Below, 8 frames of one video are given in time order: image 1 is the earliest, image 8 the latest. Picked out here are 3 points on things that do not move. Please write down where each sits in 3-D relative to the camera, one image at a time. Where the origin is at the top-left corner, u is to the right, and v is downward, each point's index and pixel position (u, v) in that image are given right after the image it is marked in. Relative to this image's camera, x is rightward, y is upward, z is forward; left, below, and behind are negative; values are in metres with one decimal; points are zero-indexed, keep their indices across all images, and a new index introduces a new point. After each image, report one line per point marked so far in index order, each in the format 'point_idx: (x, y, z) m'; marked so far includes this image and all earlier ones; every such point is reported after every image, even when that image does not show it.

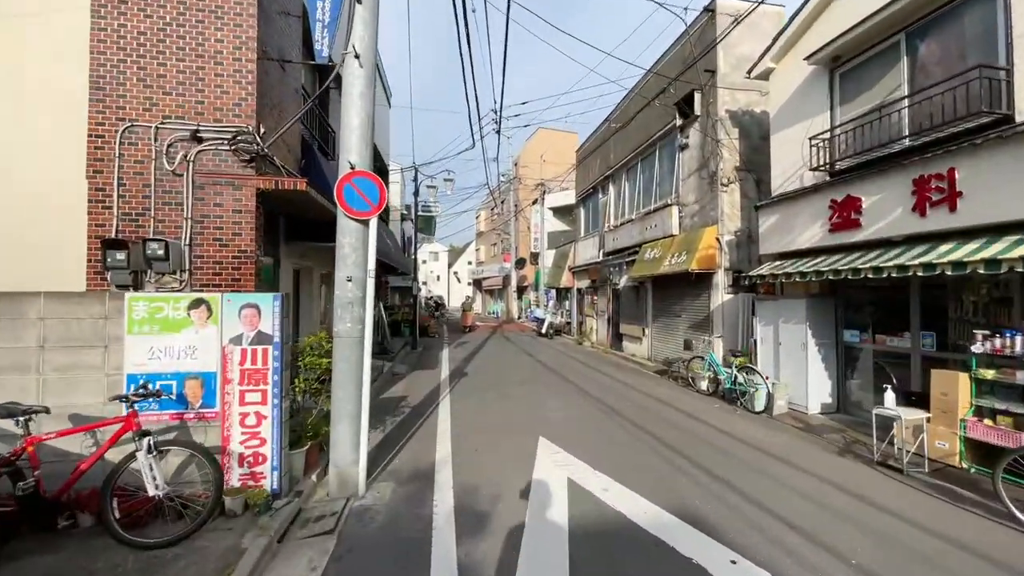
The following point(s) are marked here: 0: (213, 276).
0: (-4.1, +0.1, +5.6) m
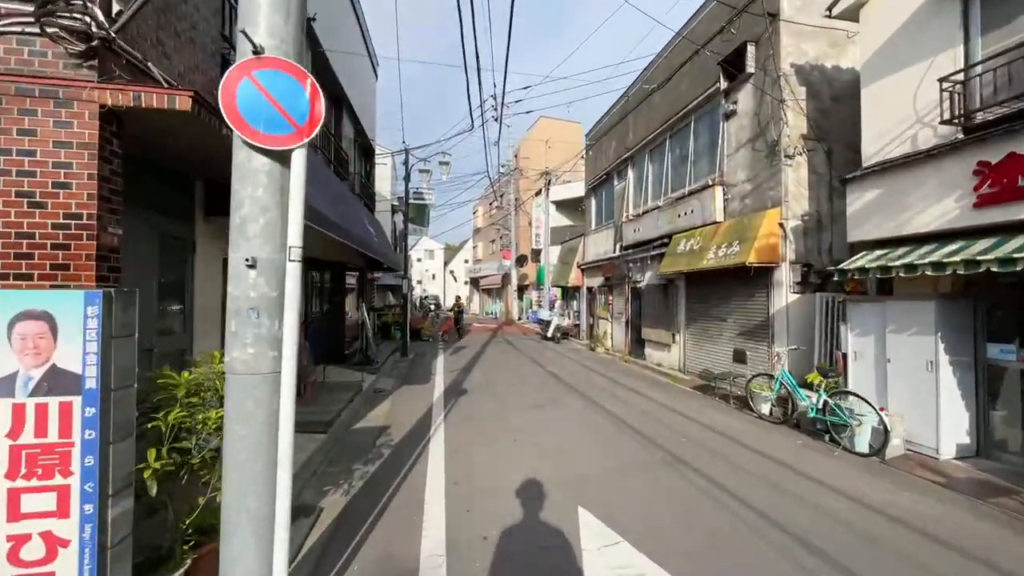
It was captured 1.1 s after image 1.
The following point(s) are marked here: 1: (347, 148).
0: (-3.7, +0.2, +3.1) m
1: (-5.2, +4.4, +13.0) m
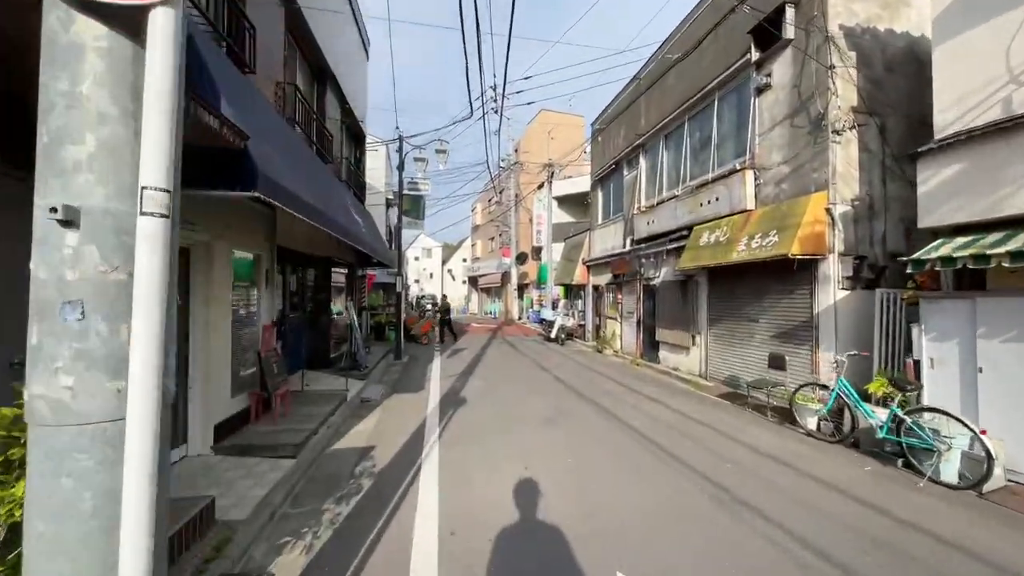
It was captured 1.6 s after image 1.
0: (-3.6, +0.3, +1.8) m
1: (-5.1, +4.5, +11.7) m
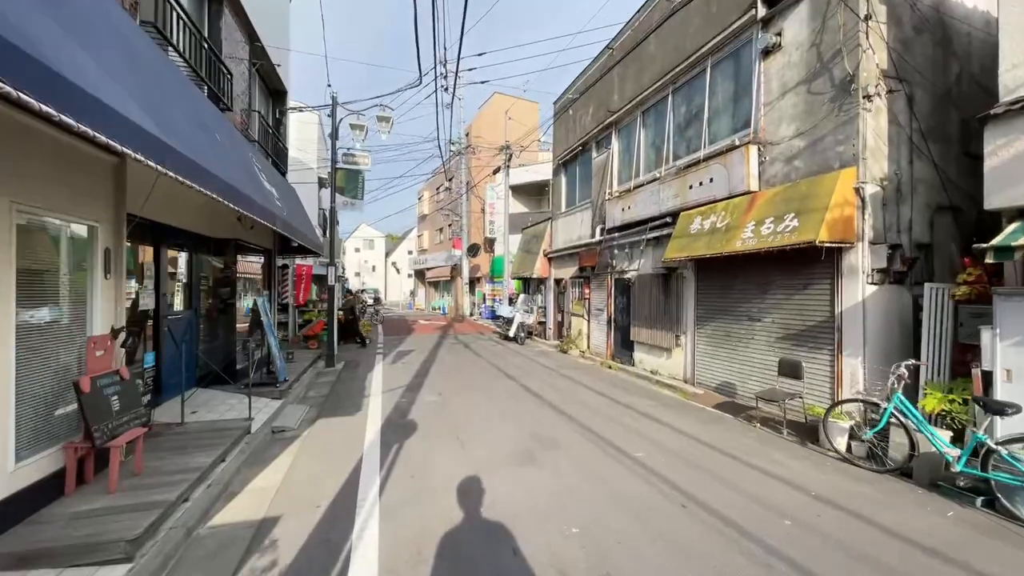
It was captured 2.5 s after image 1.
0: (-3.2, +0.3, -0.7) m
1: (-6.0, +4.7, +8.9) m
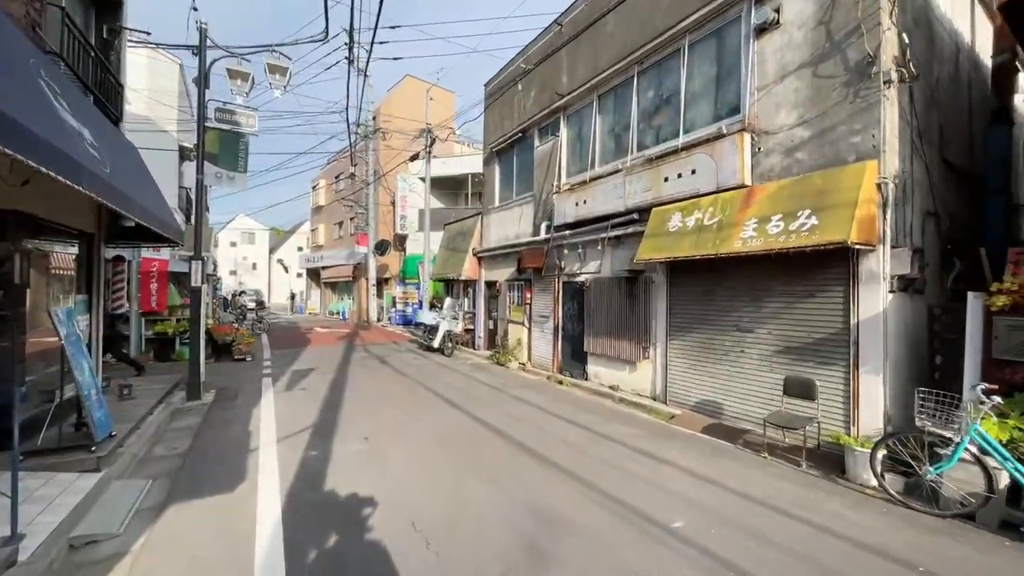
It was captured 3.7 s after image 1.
0: (-1.5, +0.3, -3.3) m
1: (-6.4, +4.7, +5.3) m
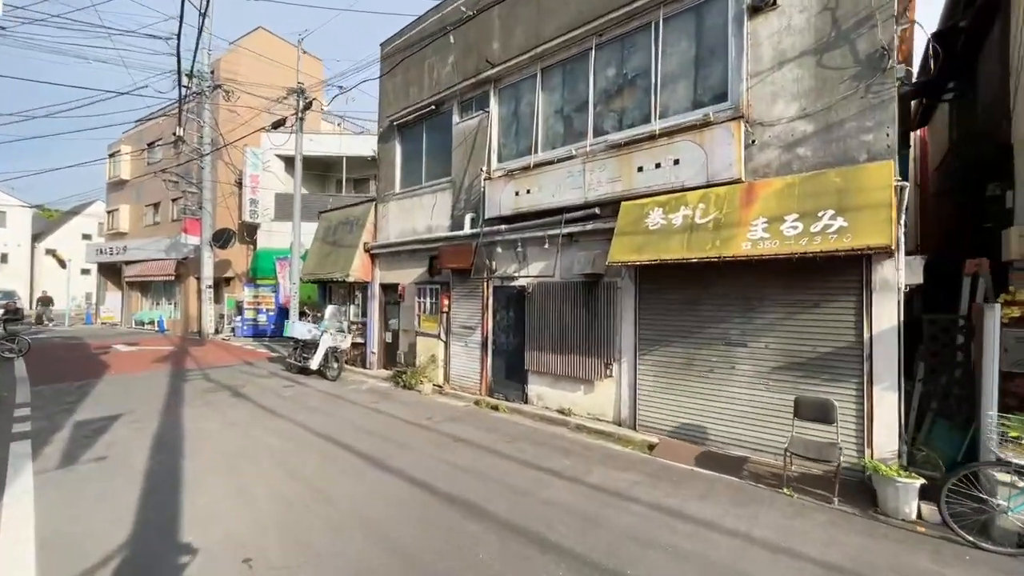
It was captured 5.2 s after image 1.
0: (+1.8, +0.2, -5.5) m
1: (-5.7, +4.6, +1.1) m
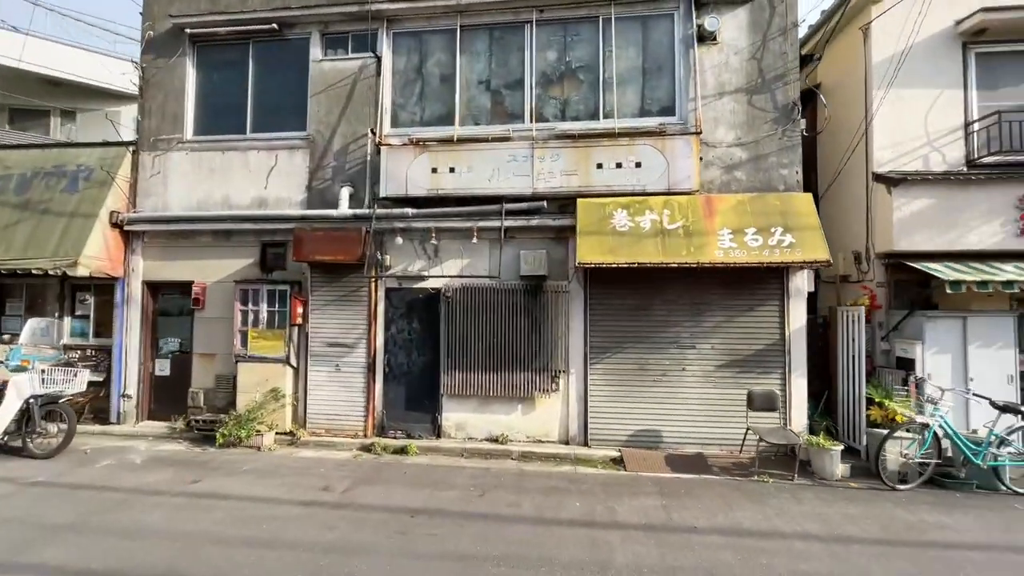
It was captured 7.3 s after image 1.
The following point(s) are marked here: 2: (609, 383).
0: (+8.3, +0.3, -4.1) m
1: (-1.5, +4.7, -2.7) m
2: (+1.7, -1.7, +7.3) m
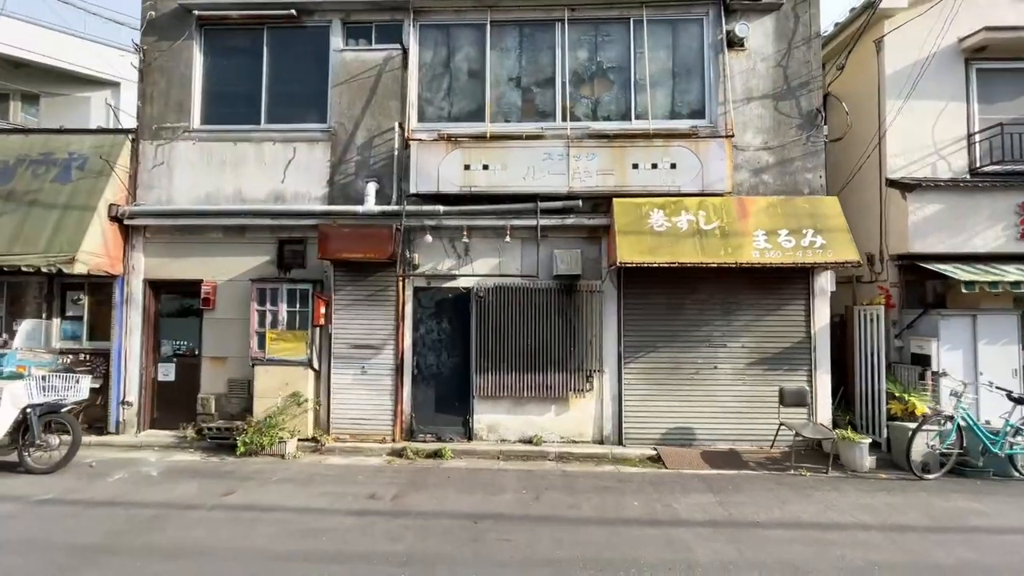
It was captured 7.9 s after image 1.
0: (+9.7, +0.3, -3.6) m
1: (-0.1, +4.8, -2.8) m
2: (+2.4, -1.7, +7.4) m
